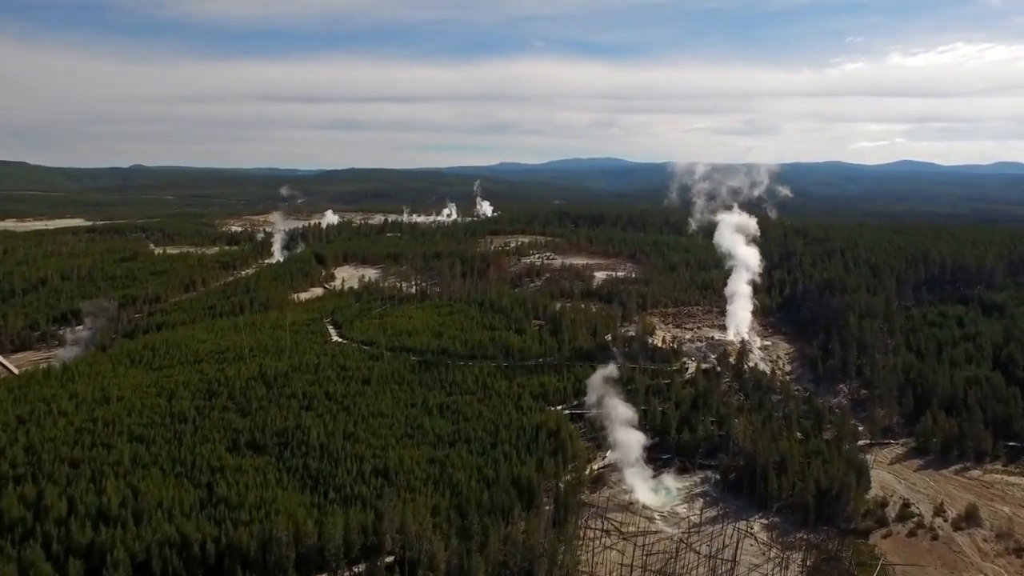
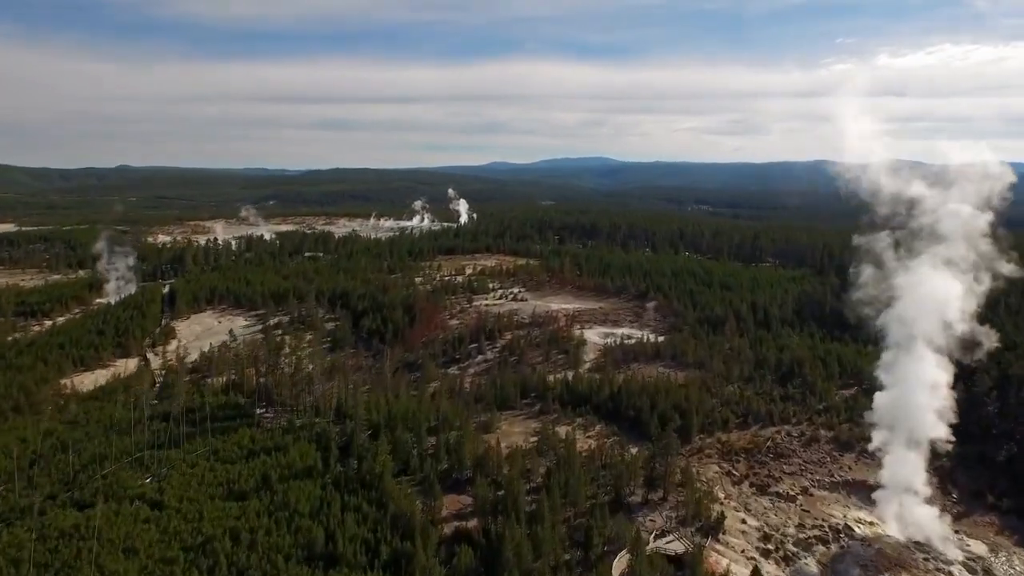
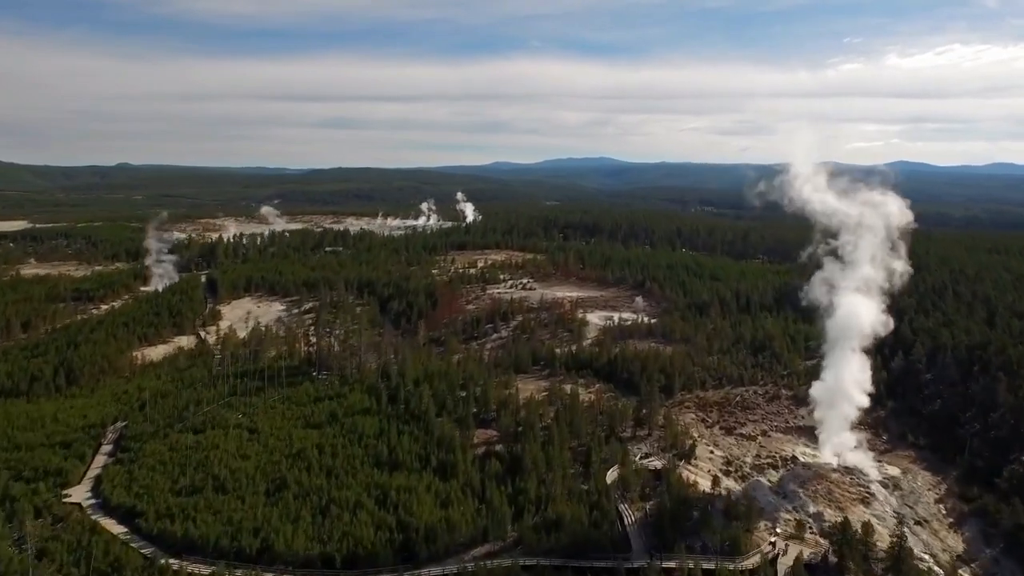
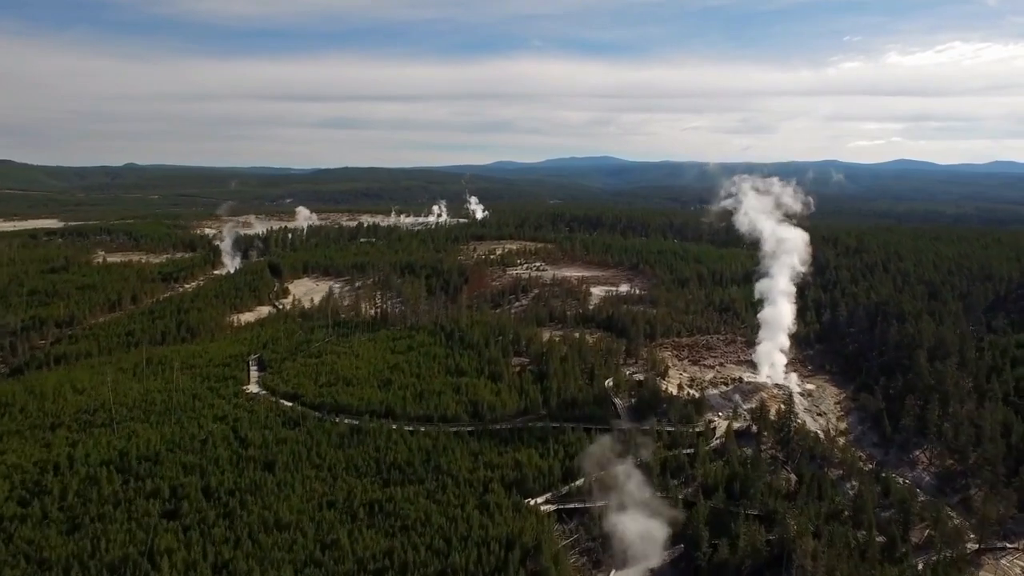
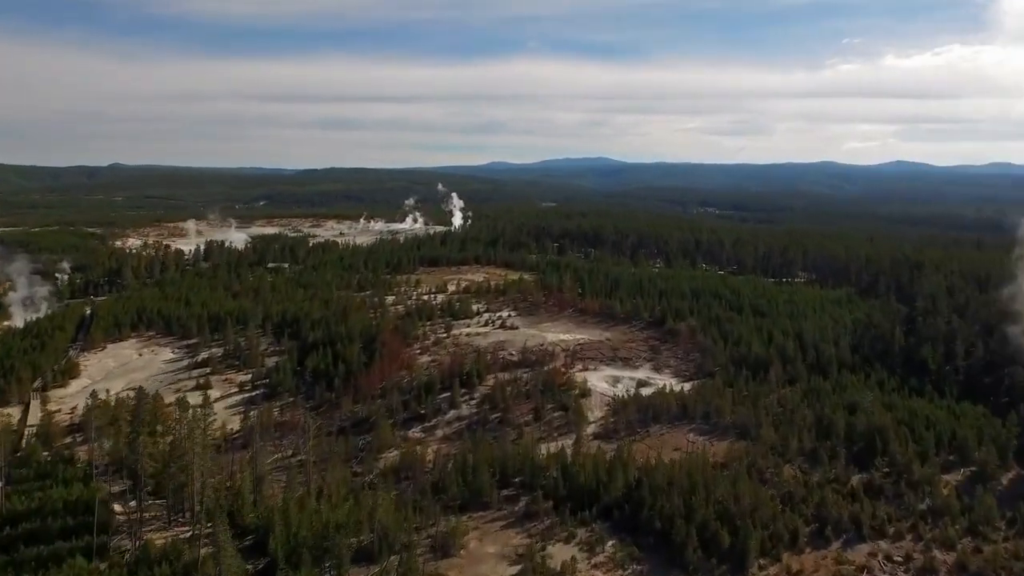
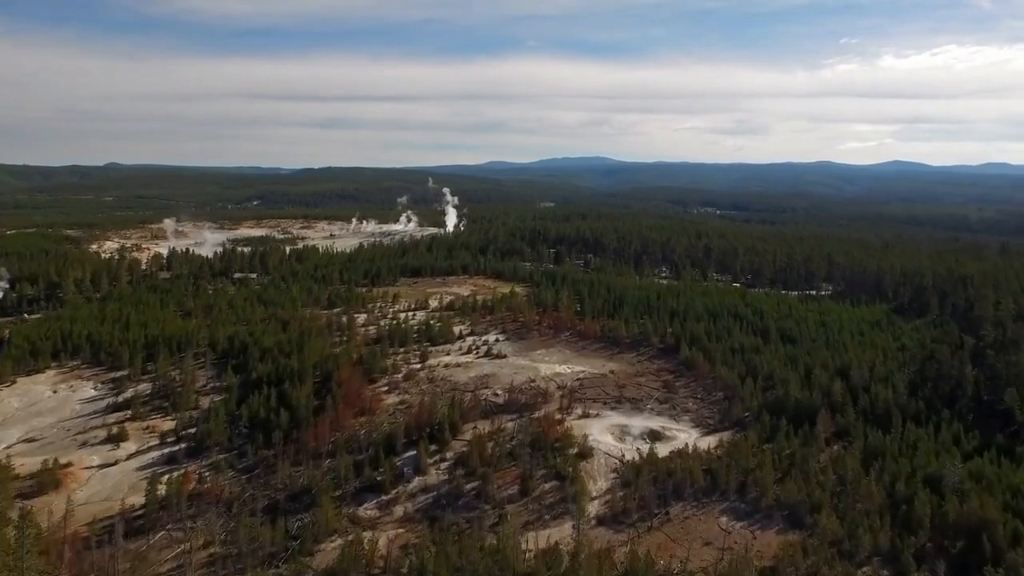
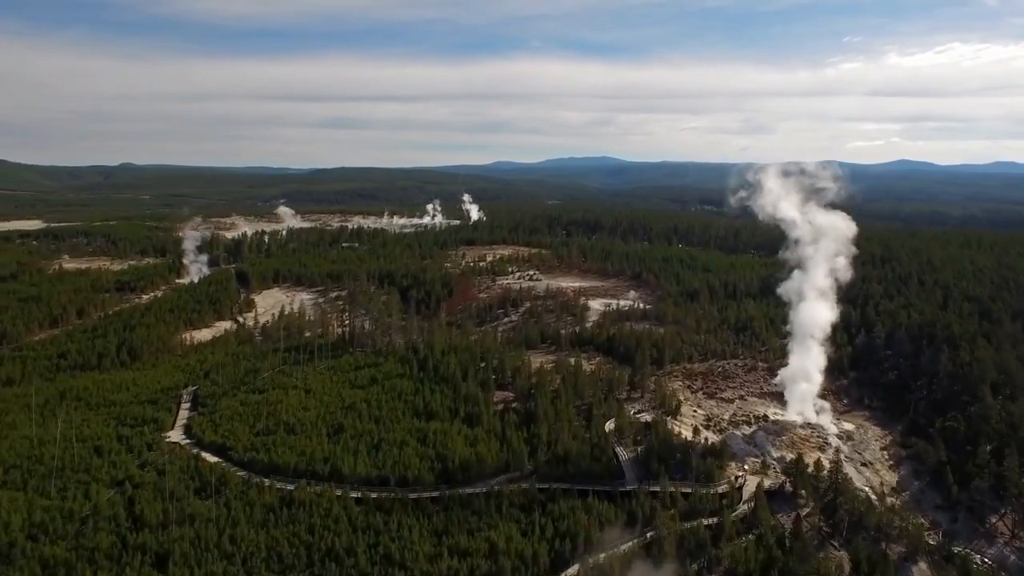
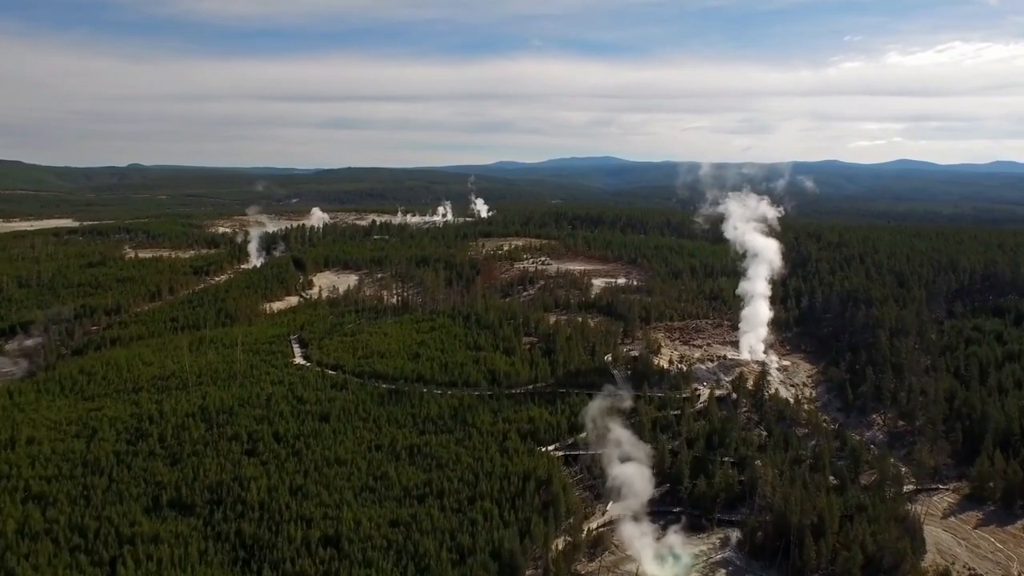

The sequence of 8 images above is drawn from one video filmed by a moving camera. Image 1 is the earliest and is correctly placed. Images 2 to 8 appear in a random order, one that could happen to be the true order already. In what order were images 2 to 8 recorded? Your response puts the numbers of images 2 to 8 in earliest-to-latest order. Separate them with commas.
8, 4, 7, 3, 2, 5, 6
